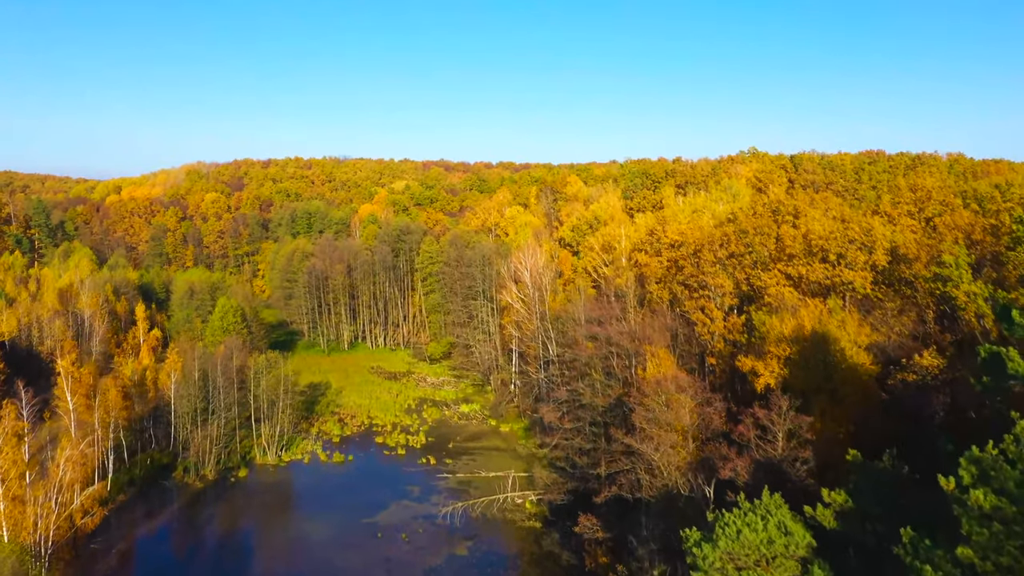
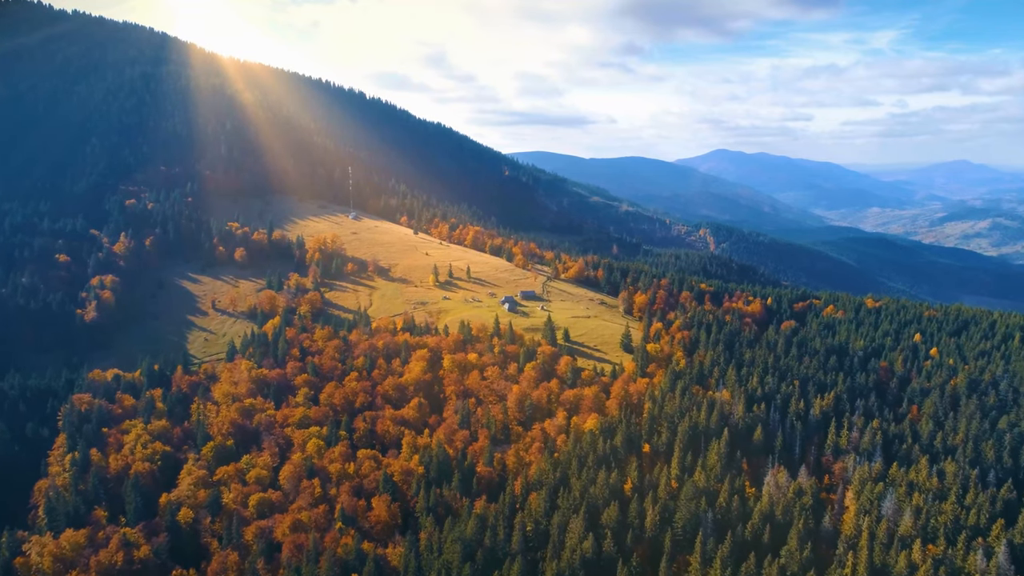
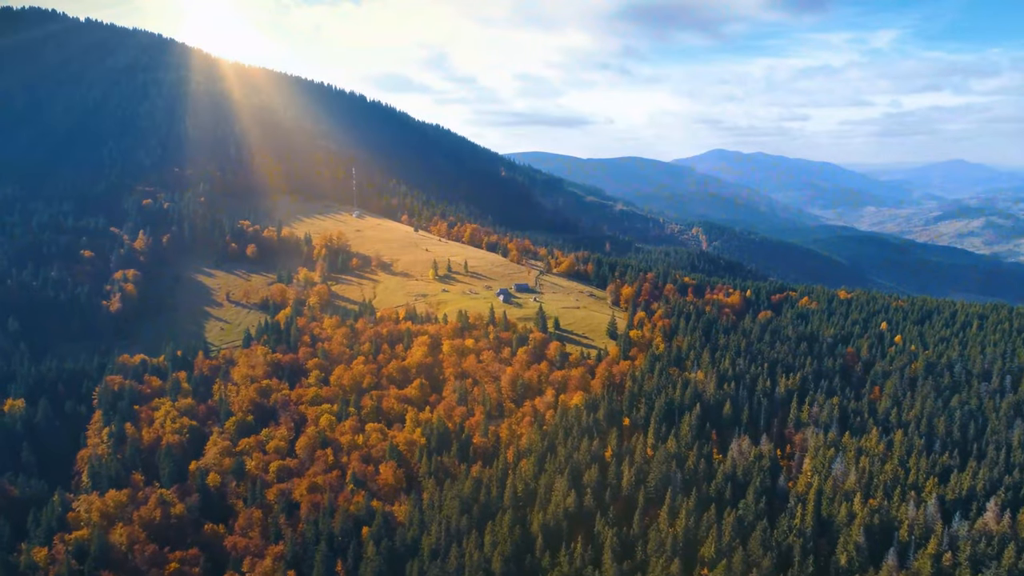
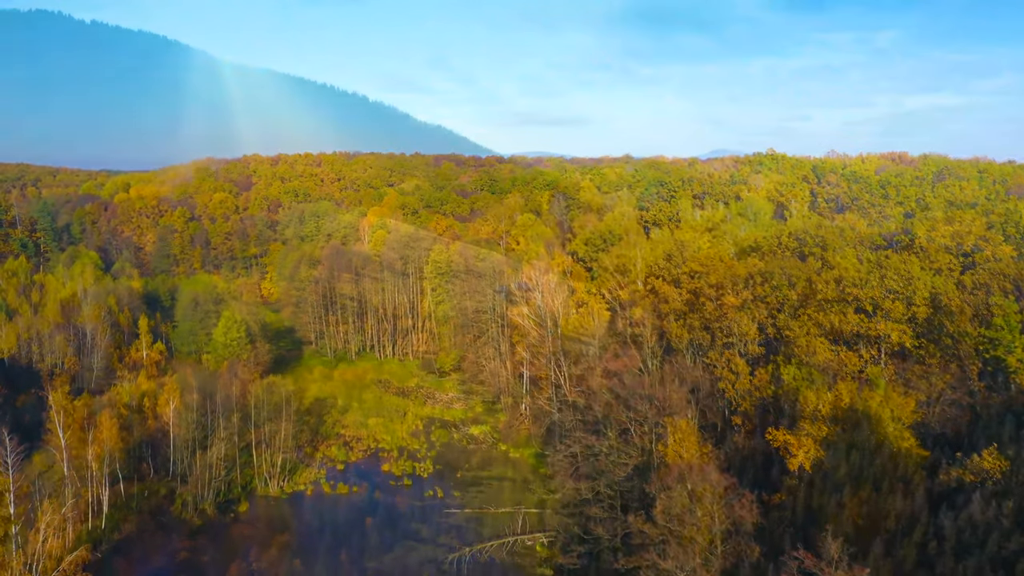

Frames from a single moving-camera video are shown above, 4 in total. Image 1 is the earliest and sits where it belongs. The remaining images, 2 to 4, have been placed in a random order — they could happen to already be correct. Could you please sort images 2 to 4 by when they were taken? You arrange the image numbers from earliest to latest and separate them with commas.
4, 3, 2
